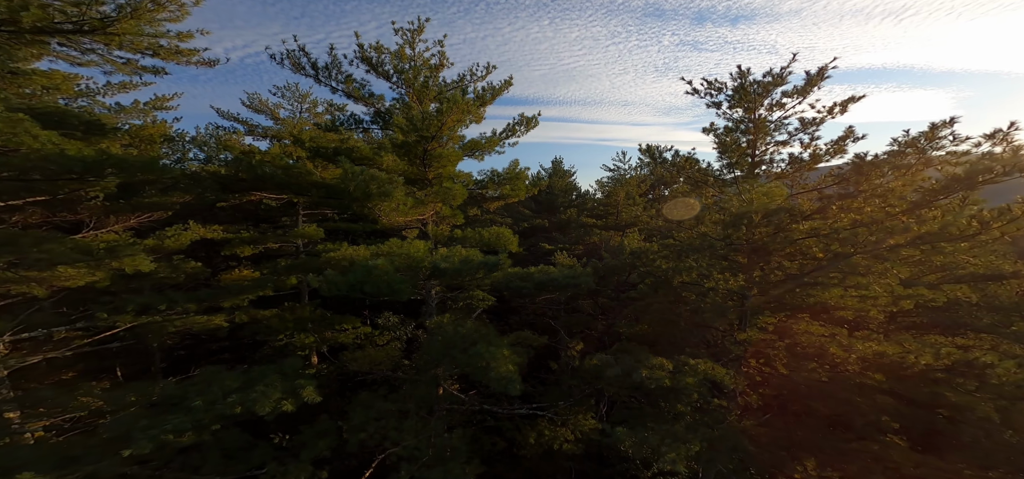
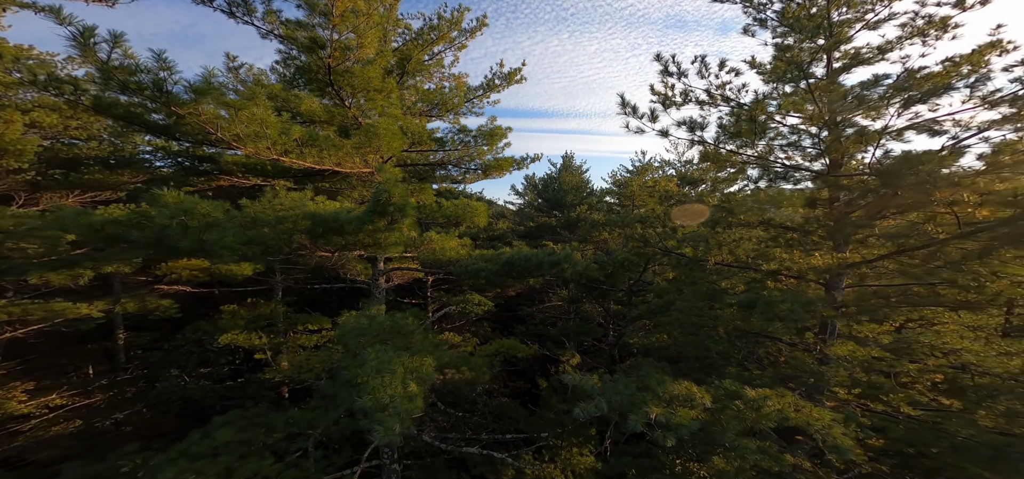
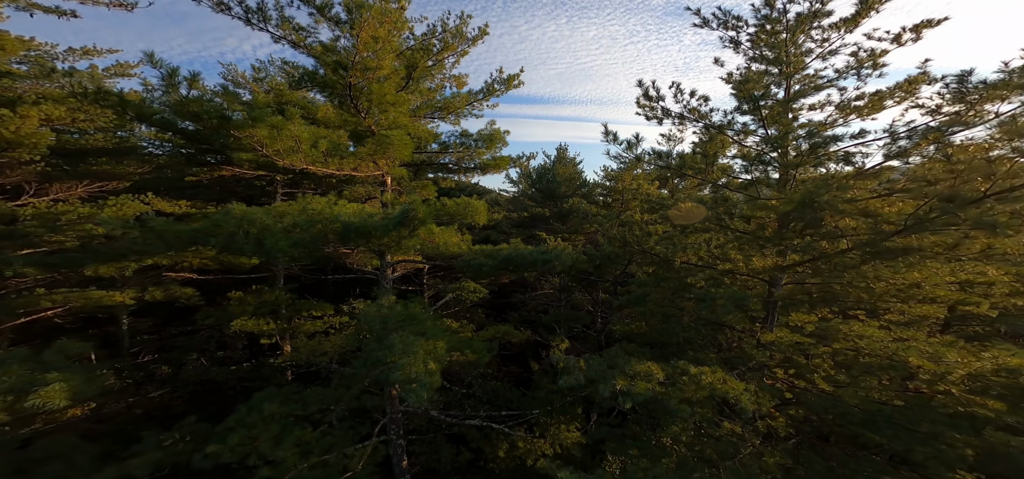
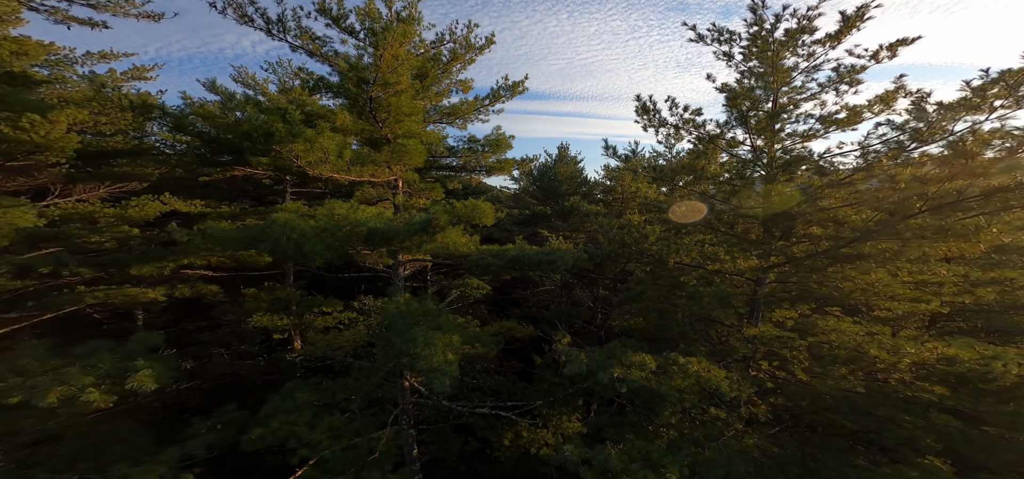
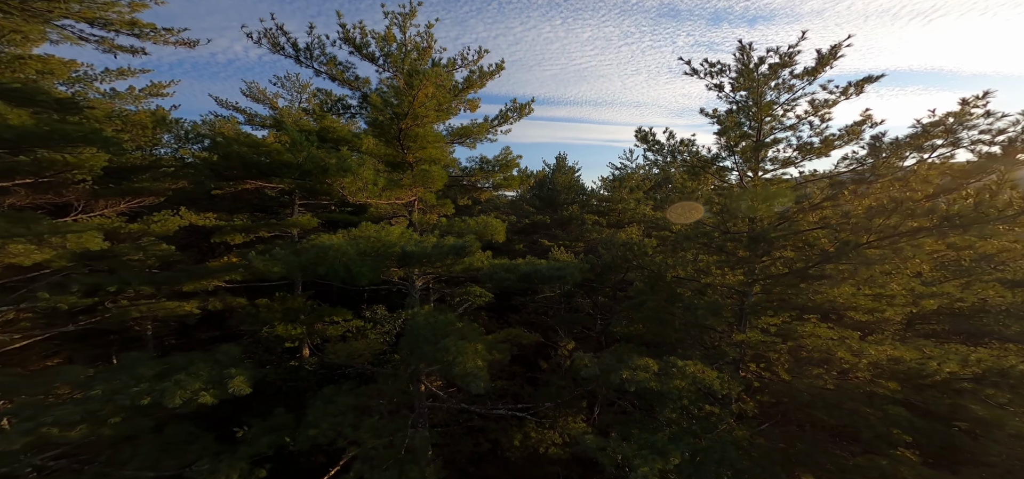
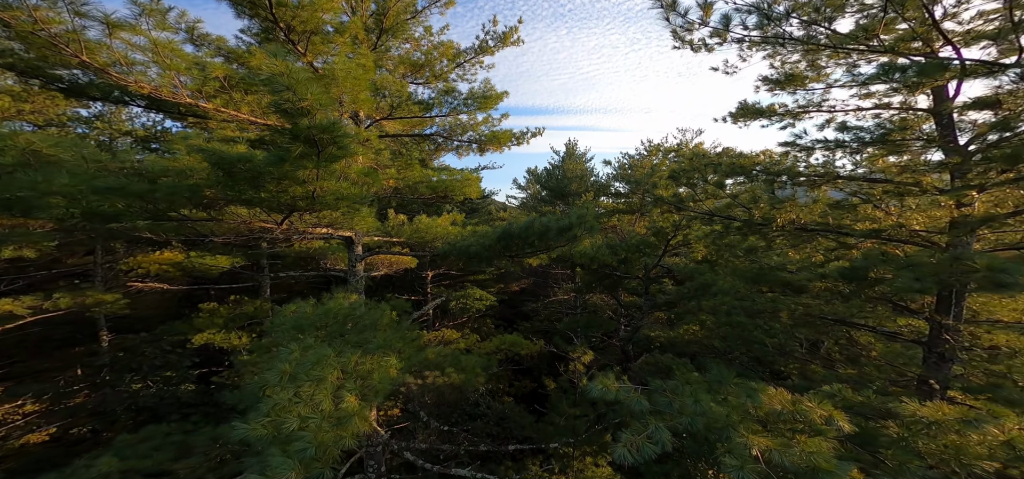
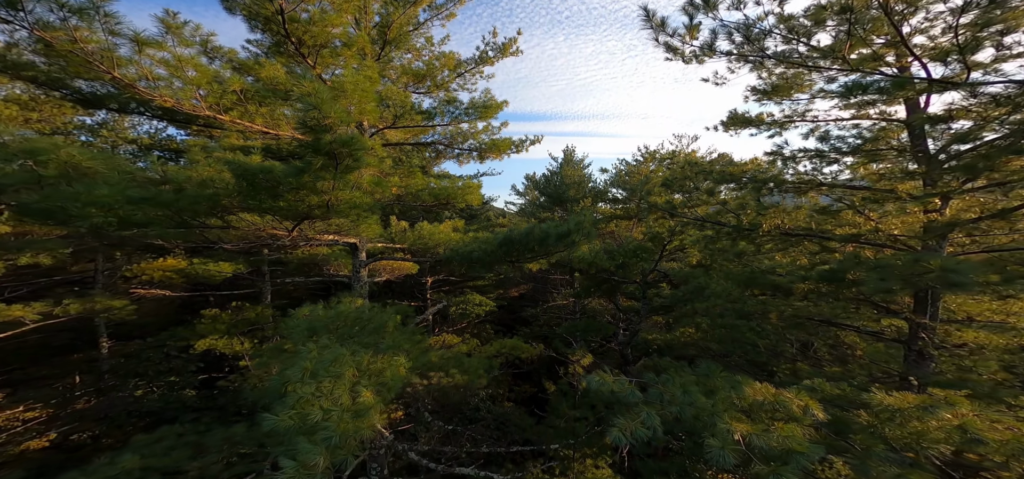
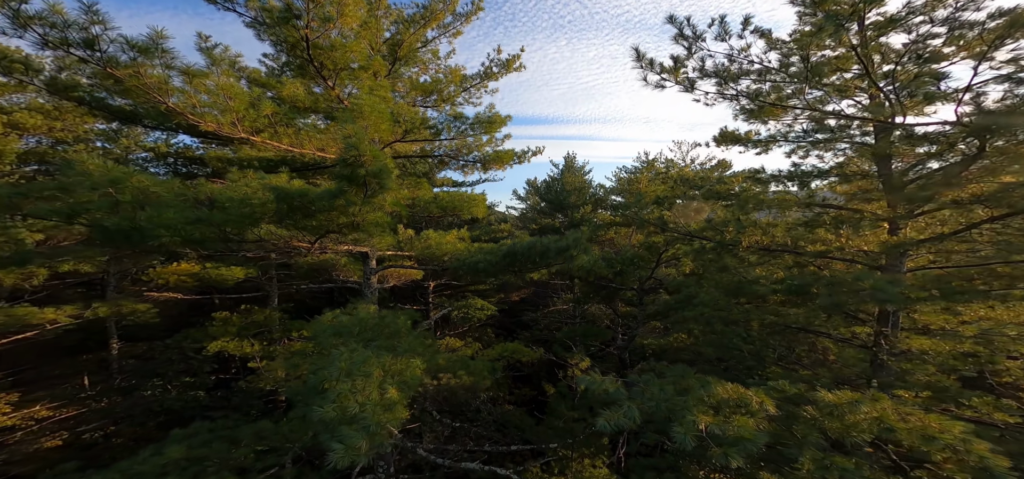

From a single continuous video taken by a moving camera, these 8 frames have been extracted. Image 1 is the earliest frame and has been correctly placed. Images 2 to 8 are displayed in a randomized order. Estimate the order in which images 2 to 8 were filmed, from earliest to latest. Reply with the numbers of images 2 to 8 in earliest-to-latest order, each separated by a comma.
5, 4, 3, 2, 8, 7, 6
